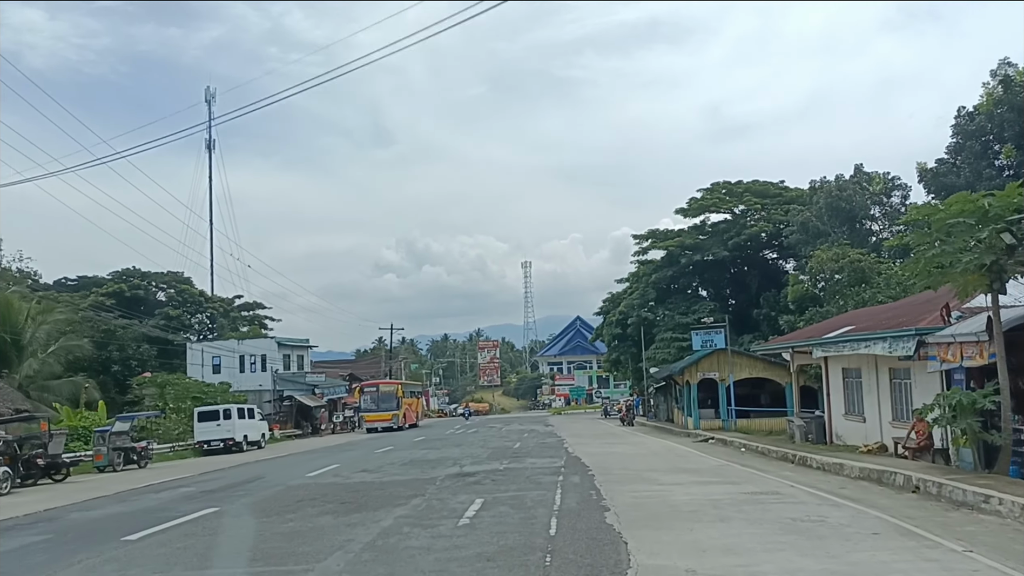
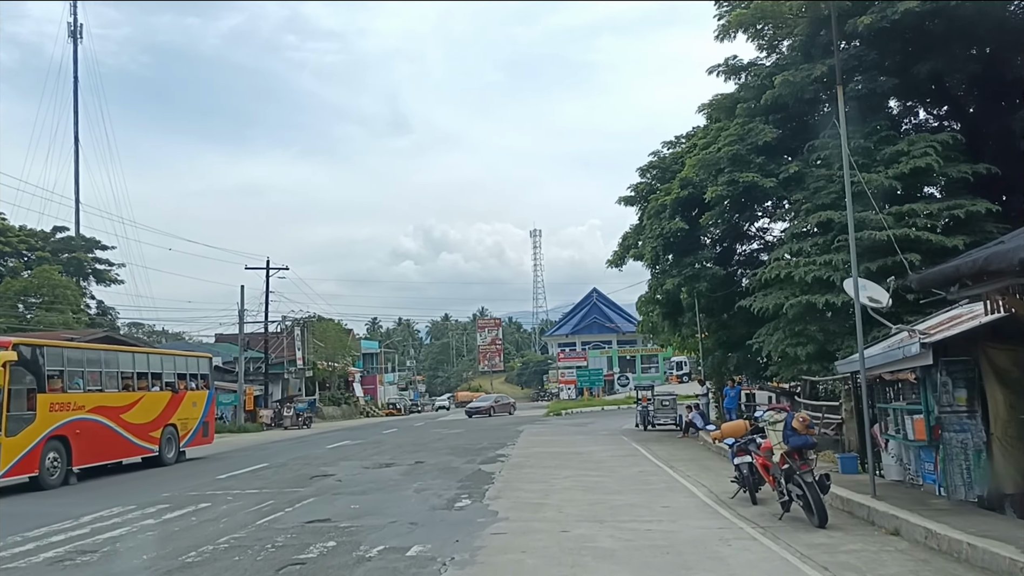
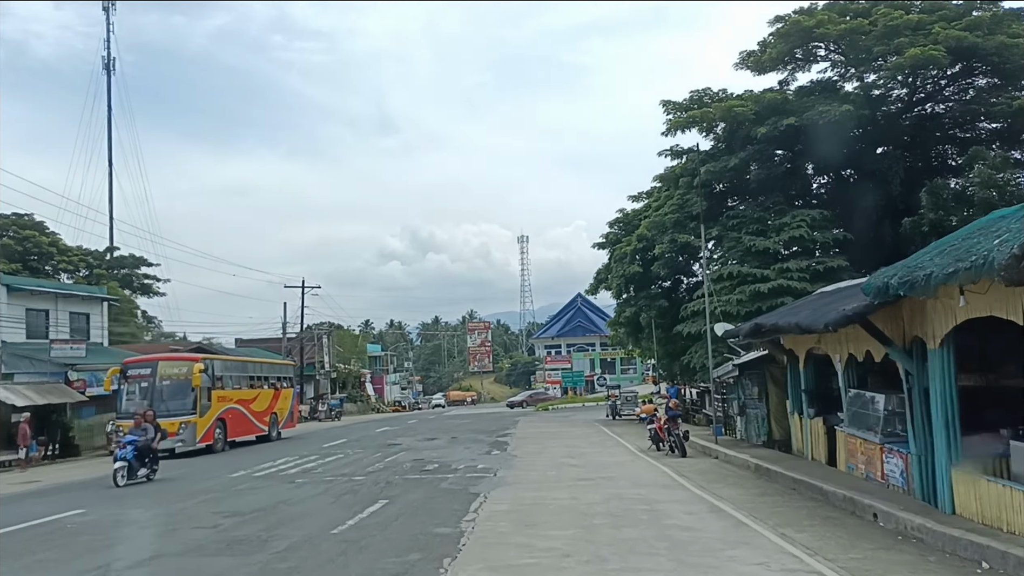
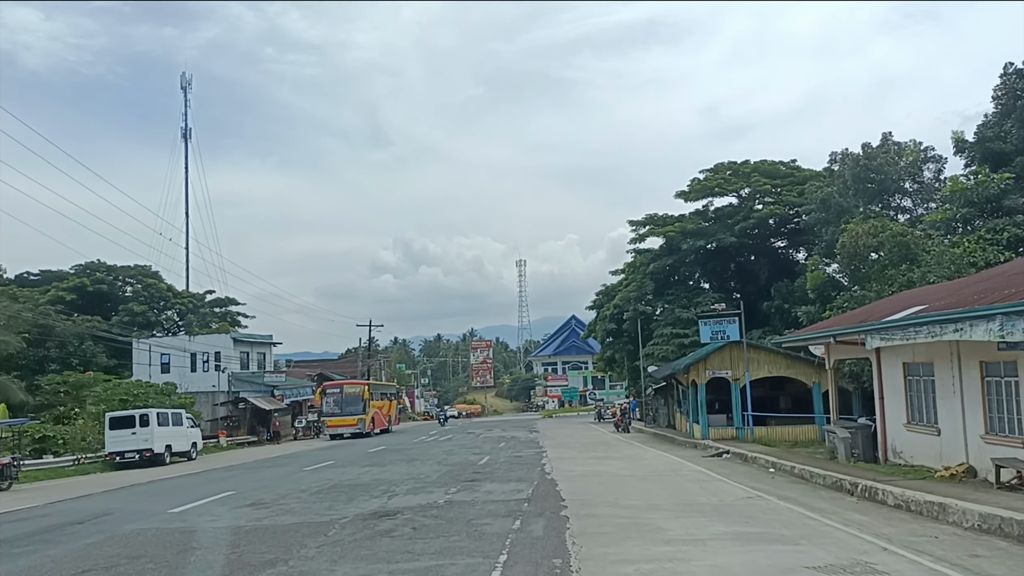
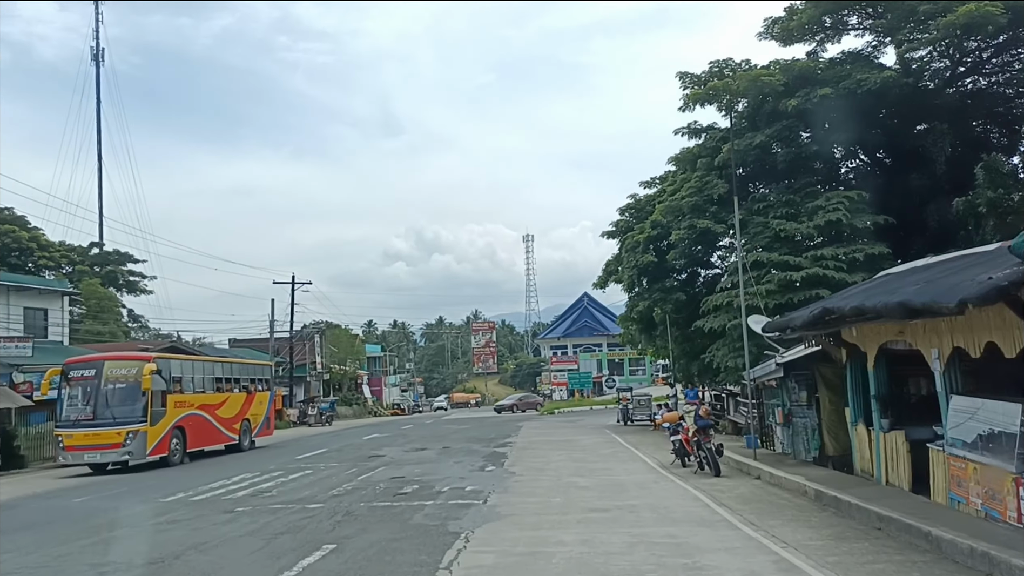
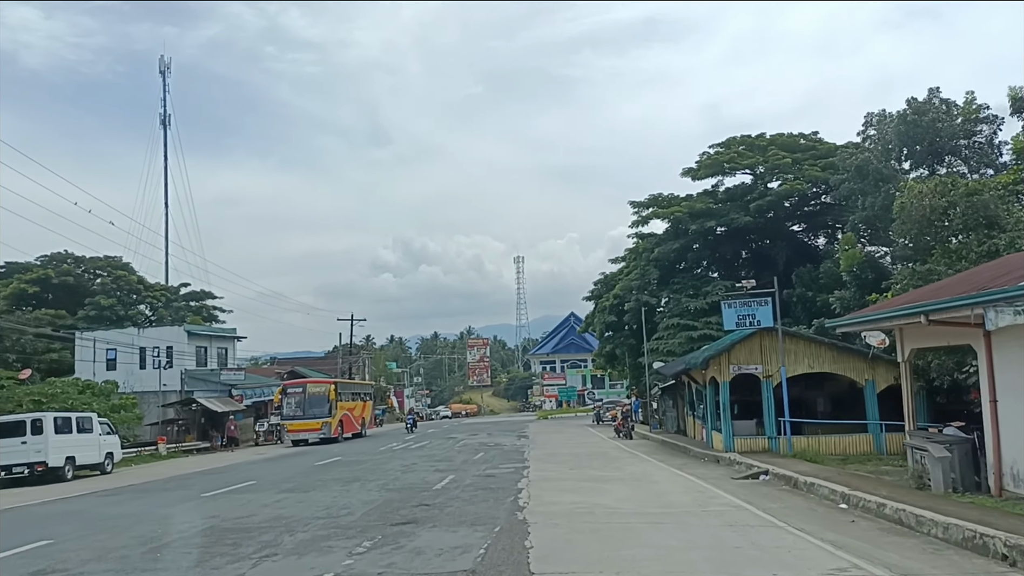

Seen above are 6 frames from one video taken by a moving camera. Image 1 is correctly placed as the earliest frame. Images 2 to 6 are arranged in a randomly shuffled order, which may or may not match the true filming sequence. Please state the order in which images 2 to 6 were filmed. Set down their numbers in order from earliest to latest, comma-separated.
4, 6, 3, 5, 2
